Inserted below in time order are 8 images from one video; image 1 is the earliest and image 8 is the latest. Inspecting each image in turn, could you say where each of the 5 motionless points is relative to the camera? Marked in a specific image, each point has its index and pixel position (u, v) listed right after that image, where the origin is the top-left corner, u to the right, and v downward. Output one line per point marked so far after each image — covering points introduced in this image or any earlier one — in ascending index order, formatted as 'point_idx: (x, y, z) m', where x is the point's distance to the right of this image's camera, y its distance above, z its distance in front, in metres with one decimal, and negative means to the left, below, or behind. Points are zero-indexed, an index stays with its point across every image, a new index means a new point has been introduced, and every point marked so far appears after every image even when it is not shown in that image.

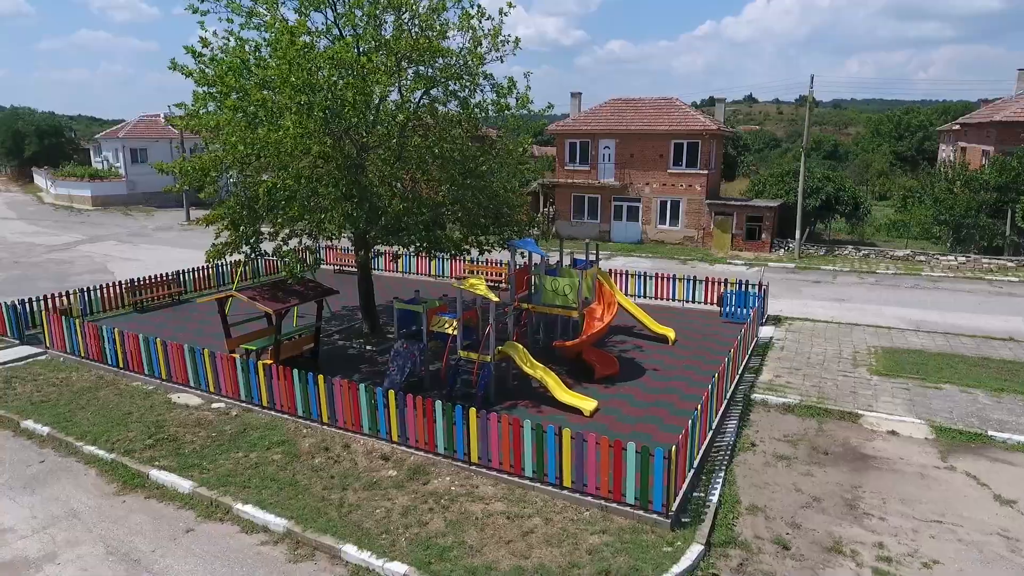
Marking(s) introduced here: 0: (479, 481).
0: (-0.4, -2.7, +8.7) m
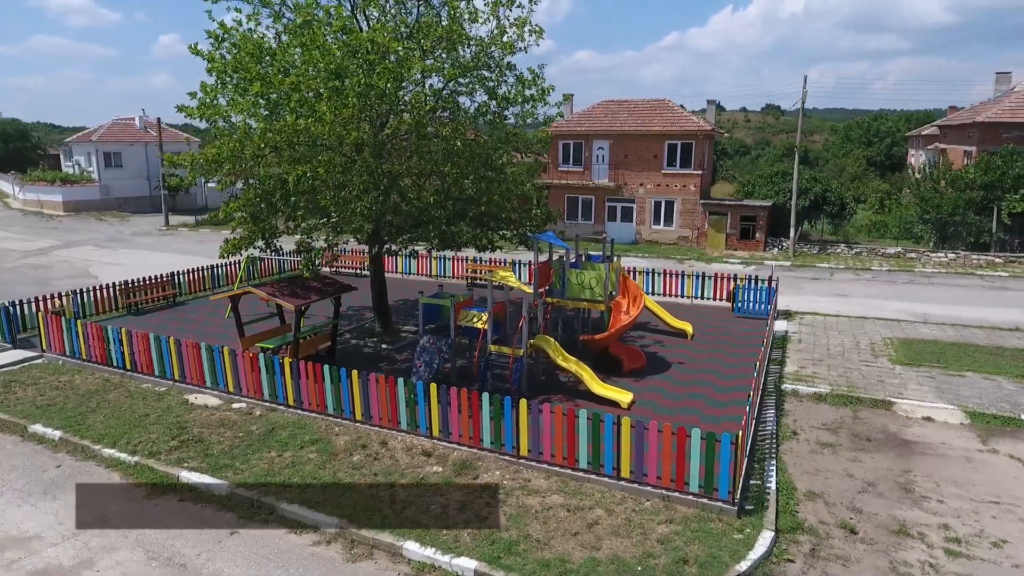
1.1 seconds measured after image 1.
0: (+0.3, -2.5, +8.4) m
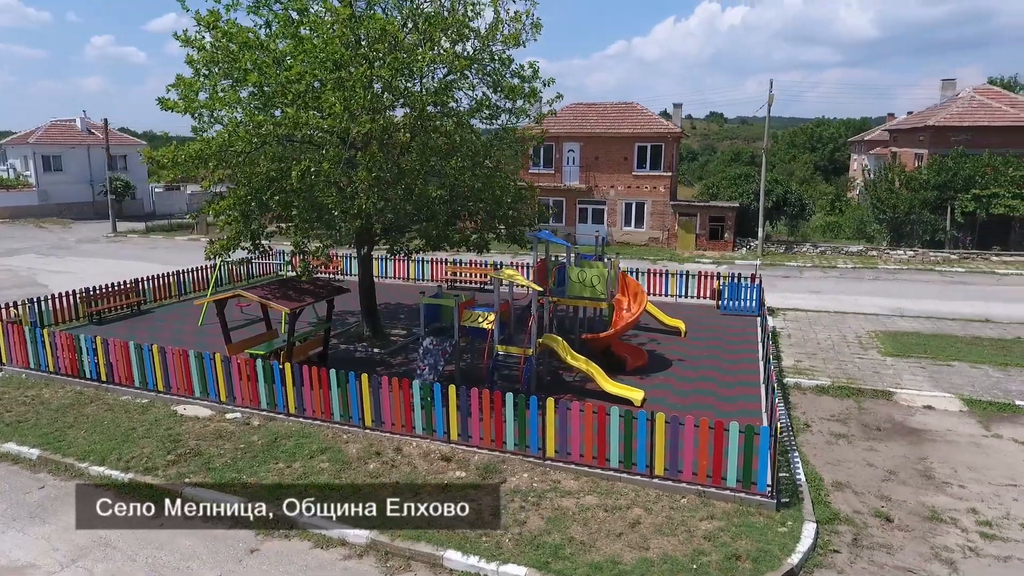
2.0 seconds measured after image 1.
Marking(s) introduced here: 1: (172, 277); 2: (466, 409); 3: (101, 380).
0: (+0.6, -2.4, +8.1) m
1: (-9.7, +0.3, +18.0) m
2: (-0.6, -1.7, +8.8) m
3: (-7.4, -1.7, +11.3) m
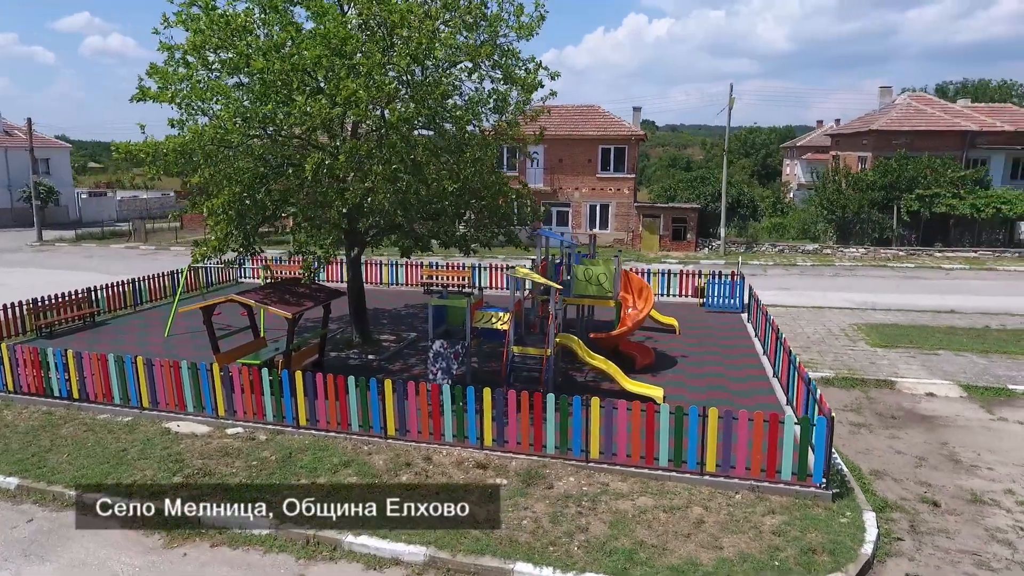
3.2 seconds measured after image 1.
0: (+1.2, -2.4, +7.8) m
1: (-10.2, +0.1, +16.6) m
2: (-0.1, -1.7, +8.4) m
3: (-7.1, -1.8, +10.2) m
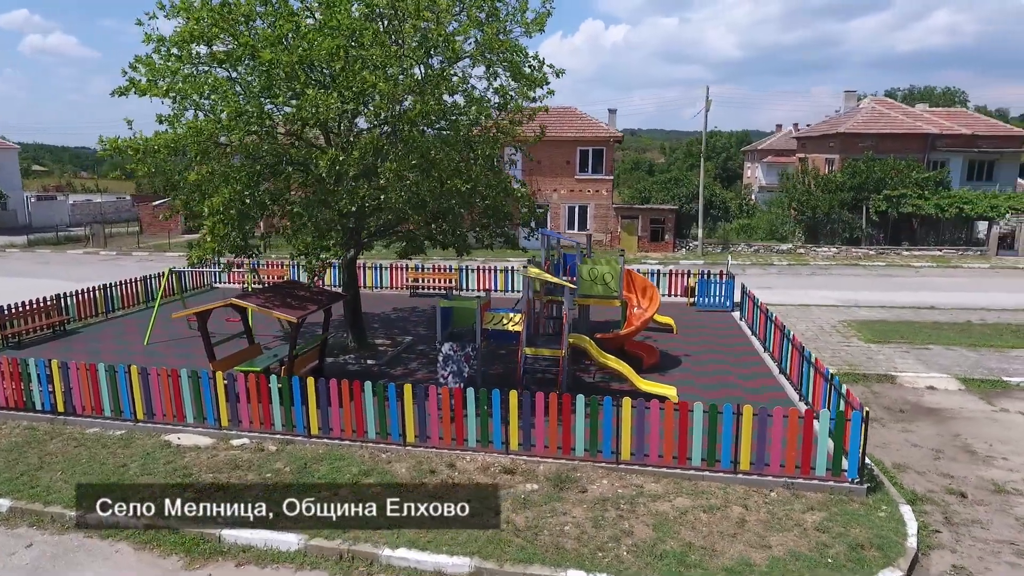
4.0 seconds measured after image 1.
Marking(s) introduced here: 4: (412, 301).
0: (+1.6, -2.3, +7.7) m
1: (-10.3, -0.1, +15.7) m
2: (+0.2, -1.7, +8.1) m
3: (-6.9, -1.9, +9.5) m
4: (-2.9, -0.4, +17.8) m
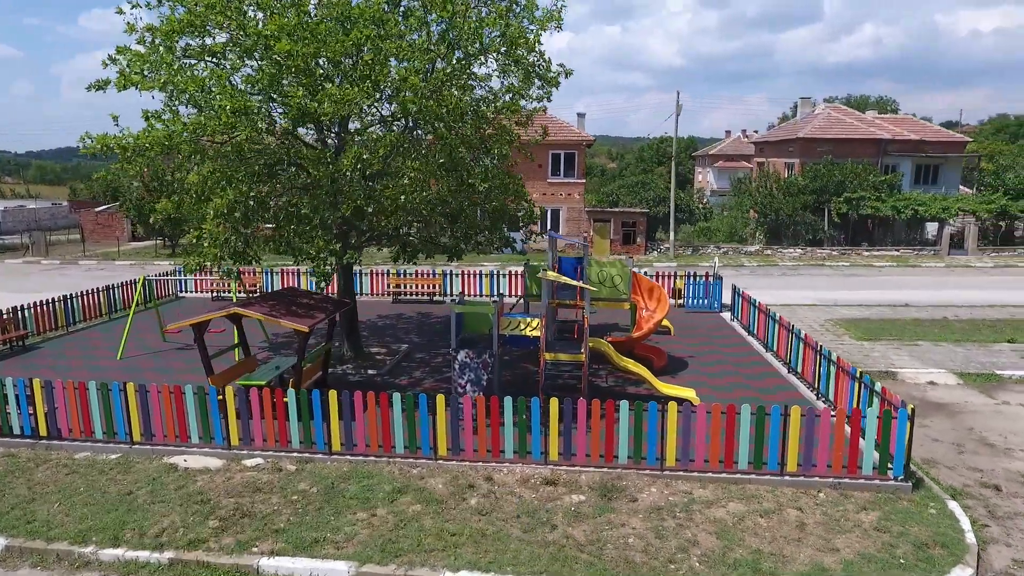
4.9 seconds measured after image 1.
0: (+2.1, -2.4, +7.5) m
1: (-10.5, -0.3, +14.5) m
2: (+0.7, -1.7, +7.8) m
3: (-6.5, -2.0, +8.6) m
4: (-3.2, -0.5, +17.2) m
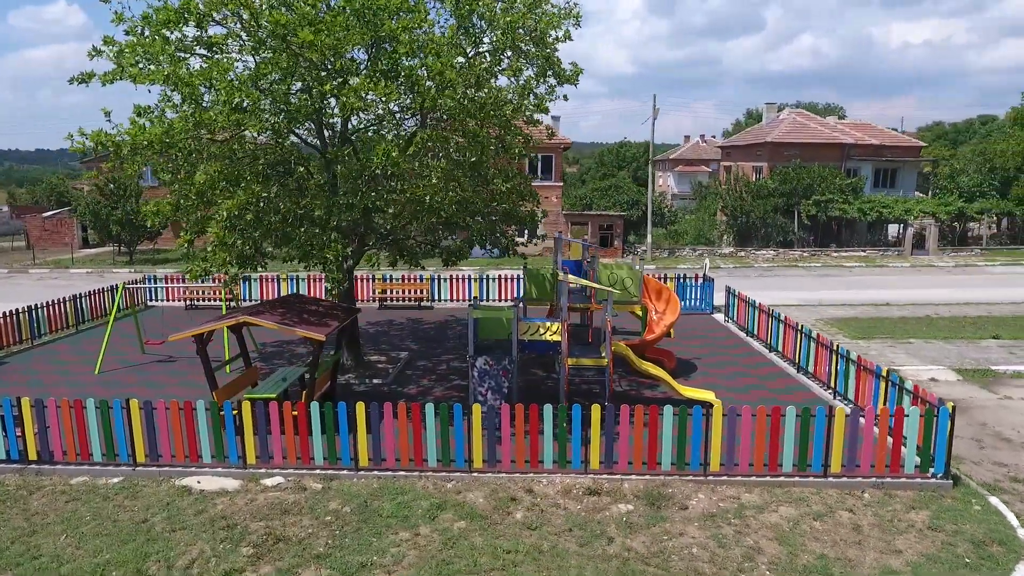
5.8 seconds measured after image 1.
0: (+2.6, -2.4, +7.3) m
1: (-10.5, -0.6, +13.5) m
2: (+1.2, -1.7, +7.6) m
3: (-6.0, -2.1, +7.9) m
4: (-3.4, -0.7, +16.7) m
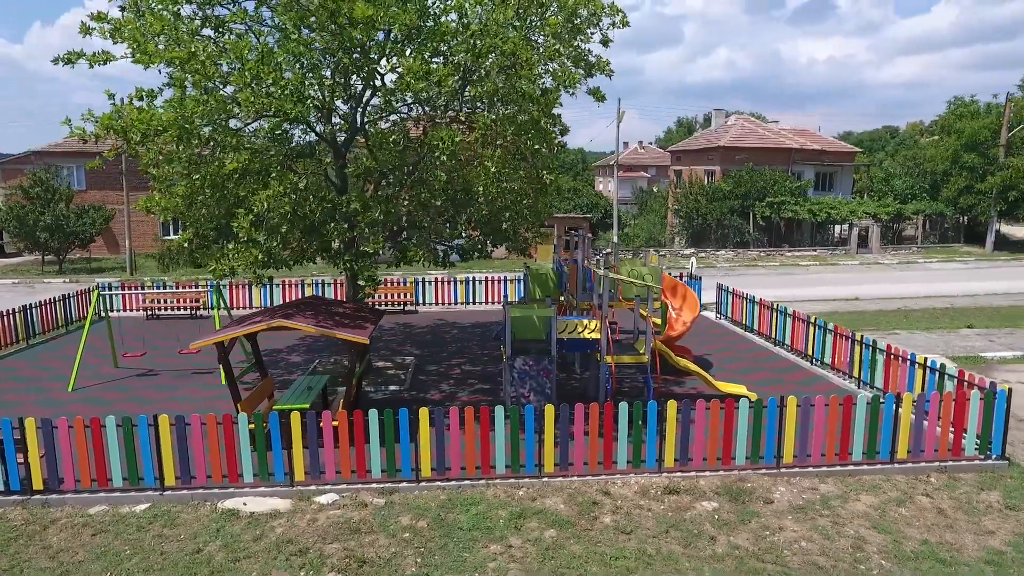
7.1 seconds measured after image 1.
0: (+3.5, -2.2, +7.3) m
1: (-10.3, -0.7, +11.9) m
2: (+2.0, -1.6, +7.4) m
3: (-5.2, -2.2, +6.8) m
4: (-3.6, -0.8, +15.9) m
